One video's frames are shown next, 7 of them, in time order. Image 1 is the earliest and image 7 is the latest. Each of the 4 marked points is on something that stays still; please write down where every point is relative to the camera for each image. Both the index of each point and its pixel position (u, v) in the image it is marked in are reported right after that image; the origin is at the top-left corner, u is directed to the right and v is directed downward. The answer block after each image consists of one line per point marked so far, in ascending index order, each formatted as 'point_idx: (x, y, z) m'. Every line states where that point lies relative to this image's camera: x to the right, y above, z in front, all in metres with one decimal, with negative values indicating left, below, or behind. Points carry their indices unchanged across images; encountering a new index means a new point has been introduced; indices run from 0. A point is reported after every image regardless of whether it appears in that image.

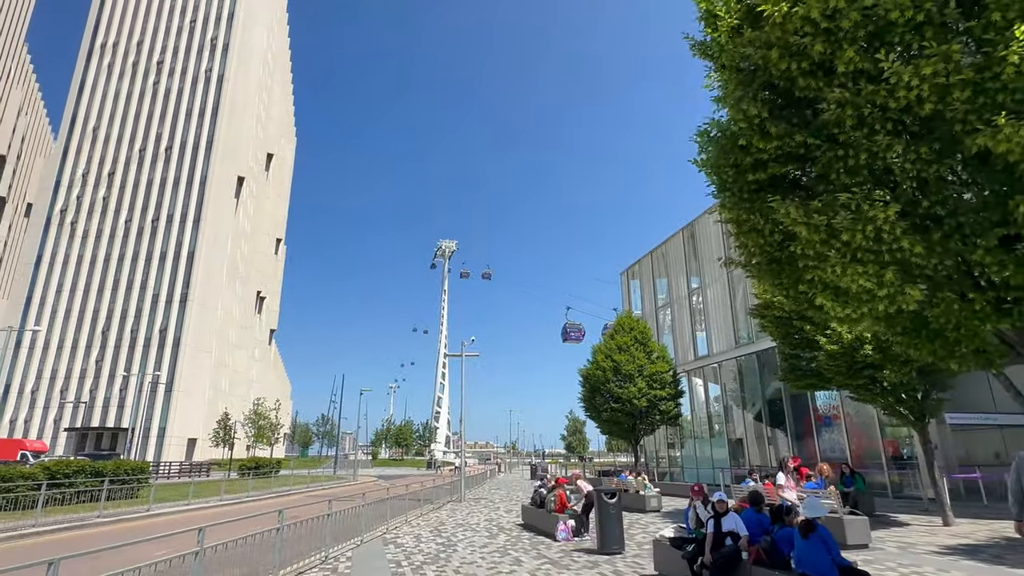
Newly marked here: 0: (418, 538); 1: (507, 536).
0: (-2.0, -5.4, +12.3) m
1: (-0.1, -5.2, +12.0) m
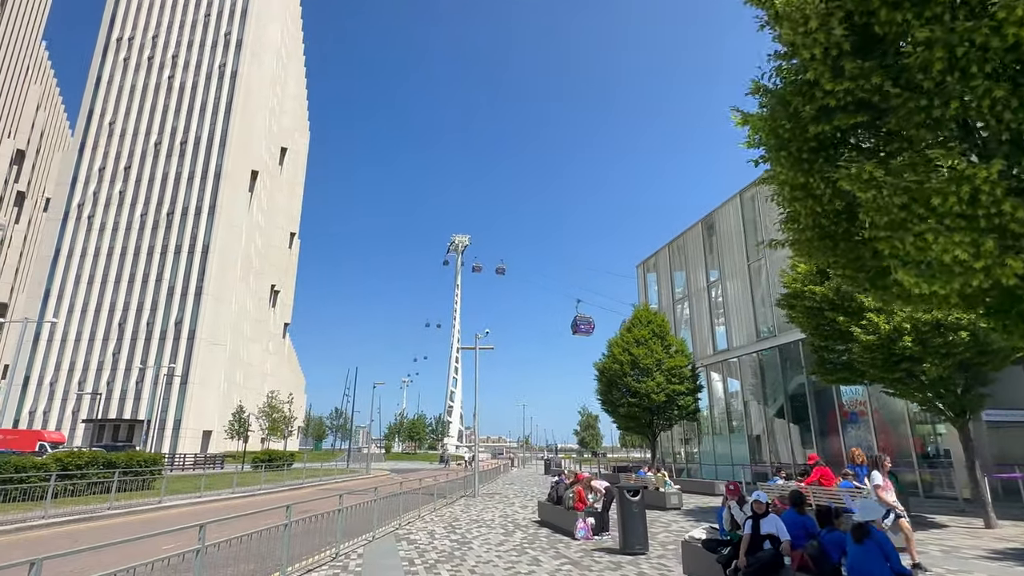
0: (-1.7, -5.1, +11.9) m
1: (+0.3, -5.0, +11.6) m
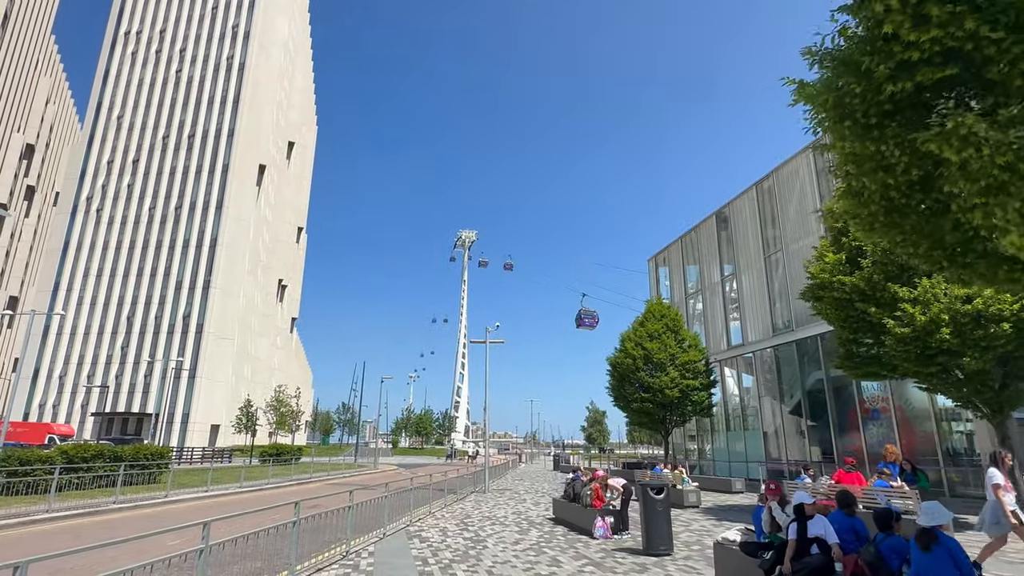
0: (-1.4, -4.9, +11.6) m
1: (+0.6, -4.8, +11.2) m
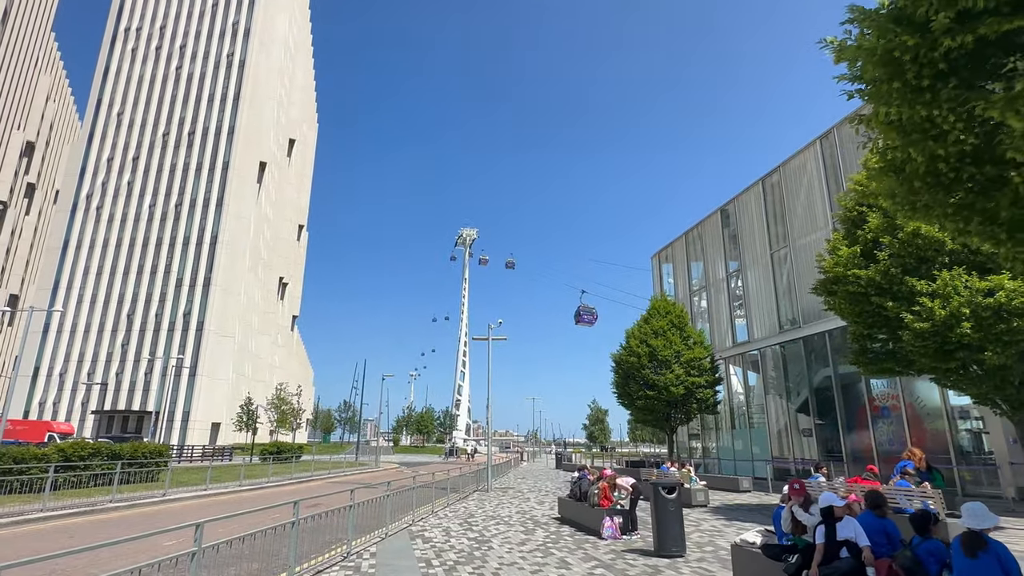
0: (-1.3, -4.8, +11.3) m
1: (+0.7, -4.6, +10.9) m
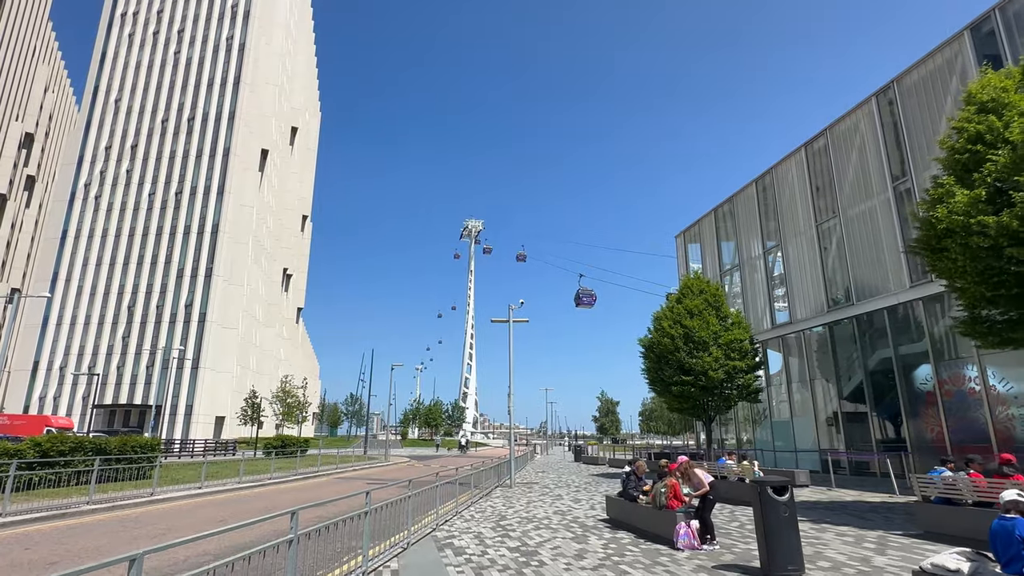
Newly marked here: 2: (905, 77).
0: (-0.5, -4.1, +9.3) m
1: (+1.4, -3.9, +8.9) m
2: (+12.9, +7.0, +18.9) m
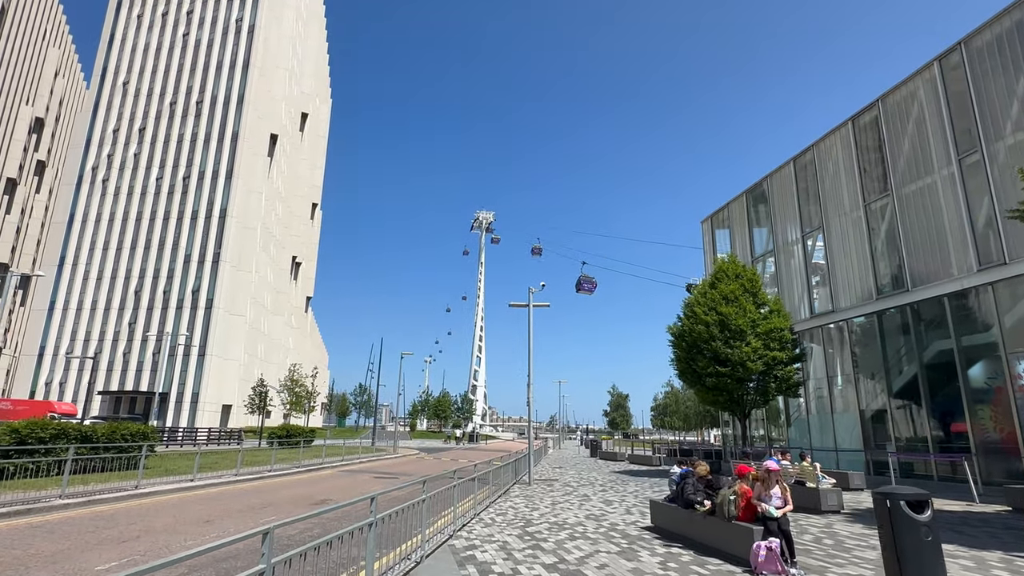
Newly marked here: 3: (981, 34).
0: (-0.1, -3.6, +7.8) m
1: (+1.9, -3.4, +7.4) m
2: (+13.7, +7.4, +17.0) m
3: (+13.8, +7.5, +16.8) m
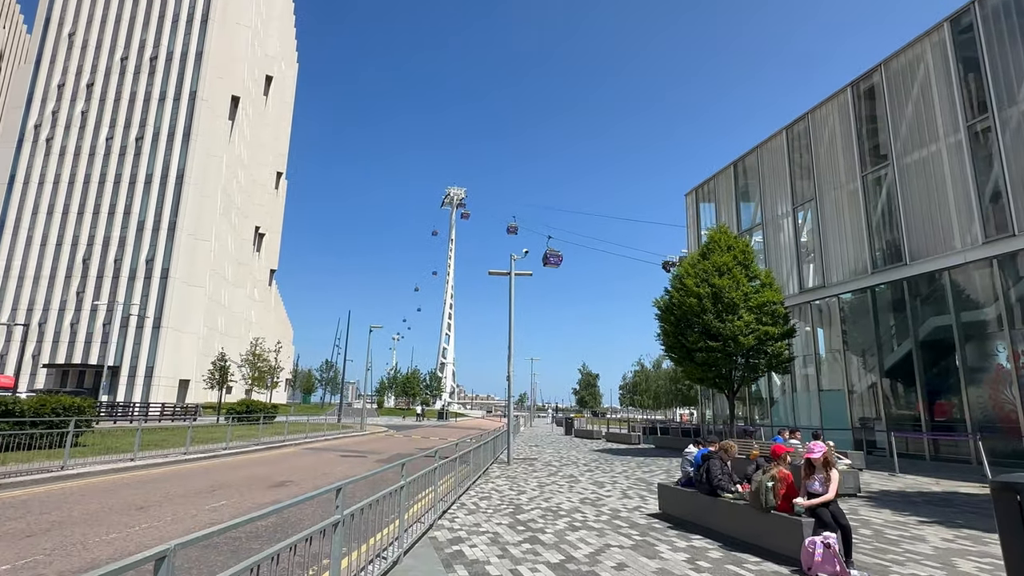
0: (-0.1, -3.0, +6.5) m
1: (+1.8, -2.8, +6.2) m
2: (+13.3, +8.1, +16.0) m
3: (+13.4, +8.2, +15.8) m
